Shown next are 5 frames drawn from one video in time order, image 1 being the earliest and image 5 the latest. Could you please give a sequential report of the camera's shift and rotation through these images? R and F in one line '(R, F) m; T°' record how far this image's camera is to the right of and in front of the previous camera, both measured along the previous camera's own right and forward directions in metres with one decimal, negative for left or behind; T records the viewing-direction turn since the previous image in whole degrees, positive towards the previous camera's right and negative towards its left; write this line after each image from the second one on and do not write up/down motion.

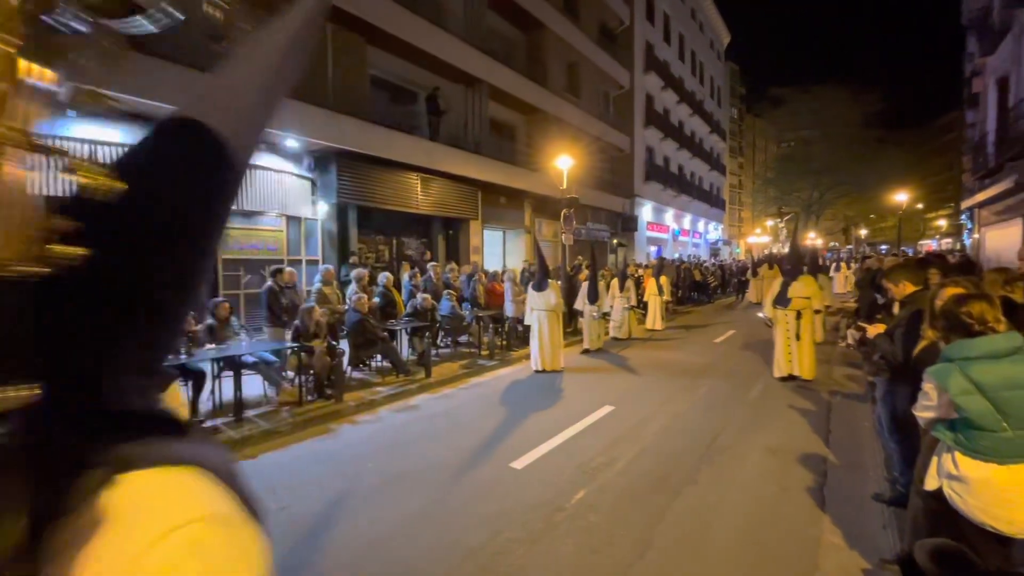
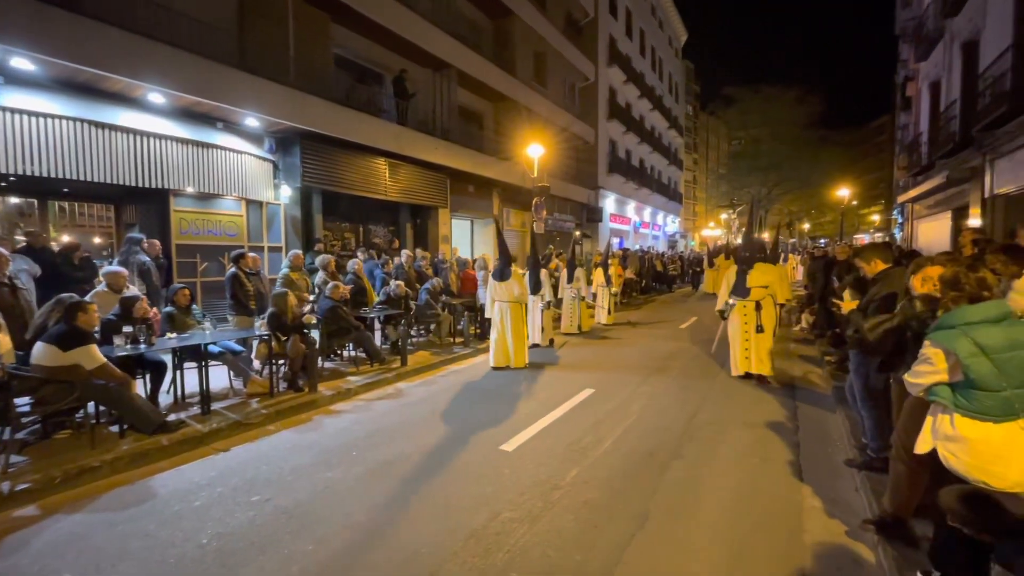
(-0.6, 0.0) m; +7°
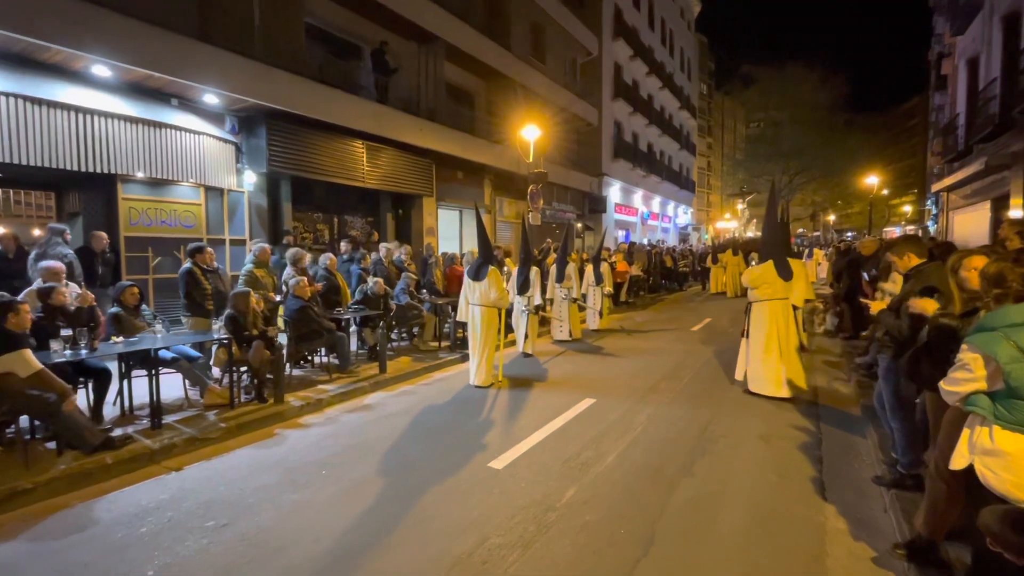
(0.0, +0.8) m; 0°
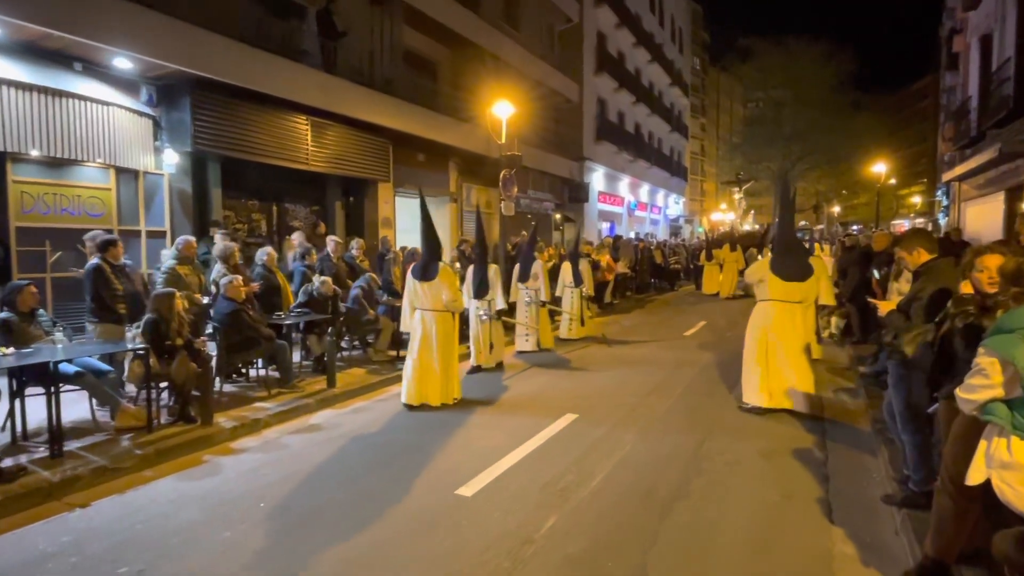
(+0.1, +0.9) m; +2°
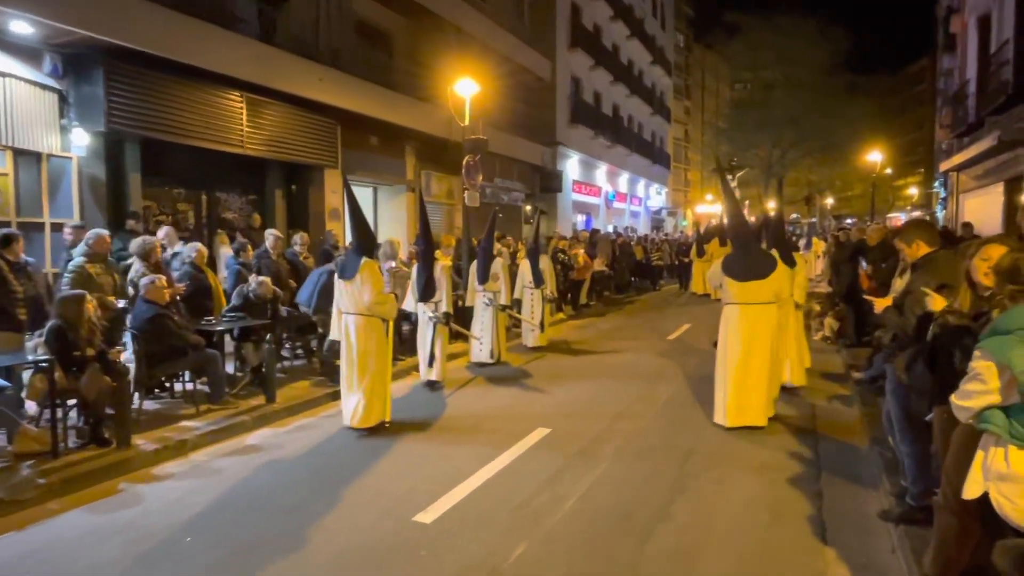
(+0.1, +0.6) m; +2°
